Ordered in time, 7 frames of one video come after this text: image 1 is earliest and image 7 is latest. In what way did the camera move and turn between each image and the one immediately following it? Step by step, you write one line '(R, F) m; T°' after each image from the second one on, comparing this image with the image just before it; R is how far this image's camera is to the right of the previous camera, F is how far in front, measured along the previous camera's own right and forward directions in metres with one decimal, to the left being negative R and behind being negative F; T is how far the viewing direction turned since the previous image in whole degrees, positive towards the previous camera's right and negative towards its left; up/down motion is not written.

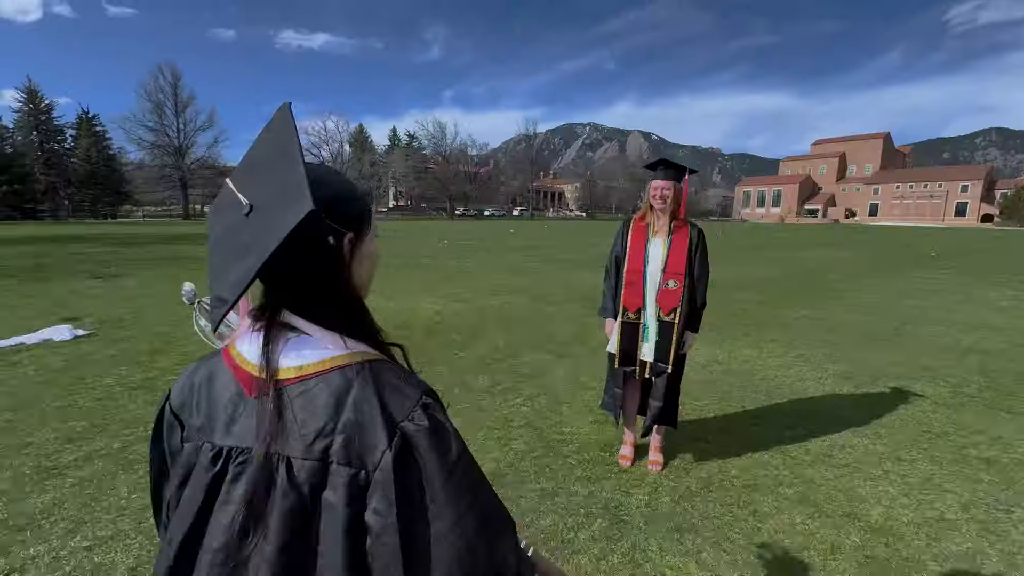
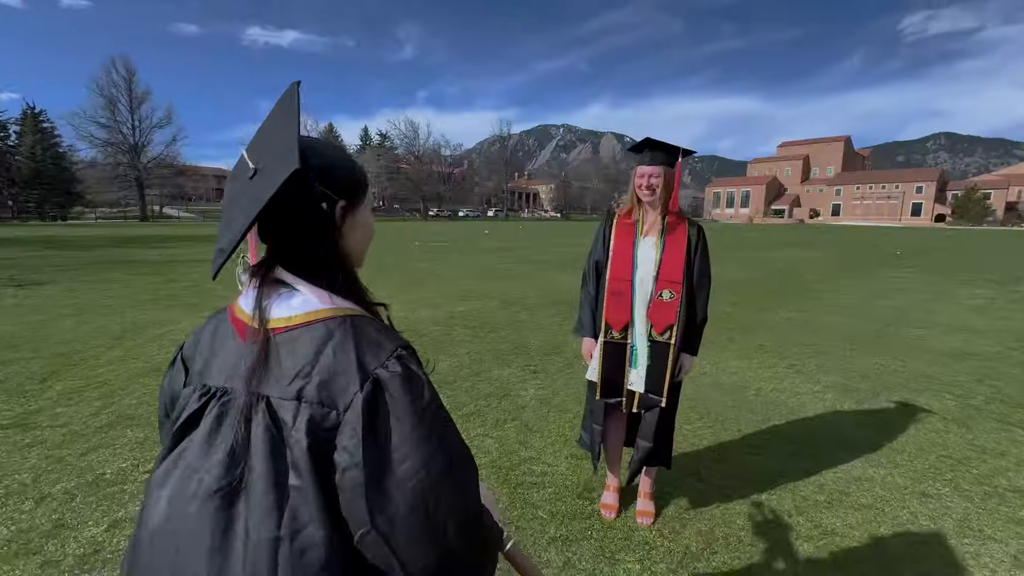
(+0.1, +0.7) m; +3°
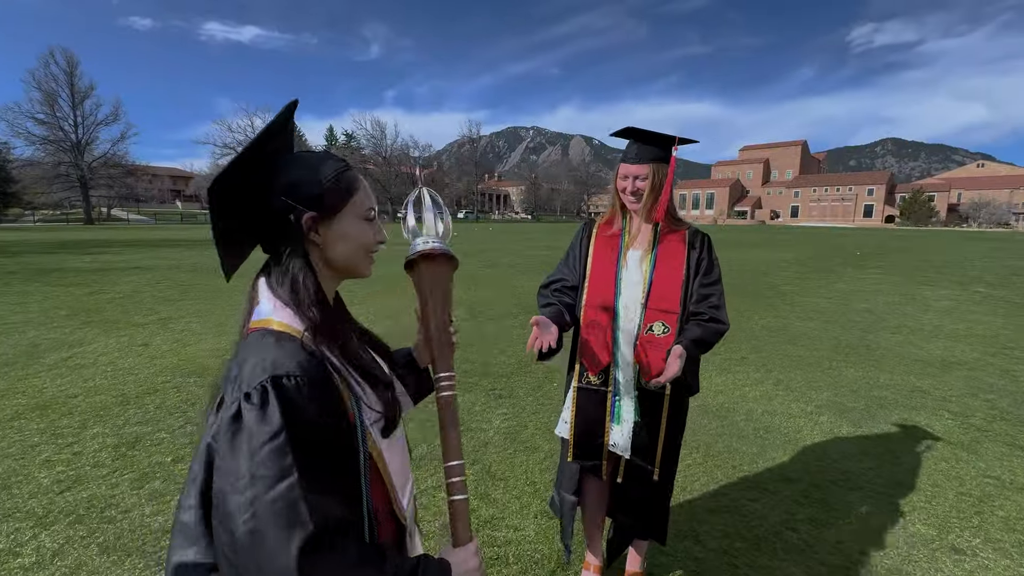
(+0.1, +0.6) m; +3°
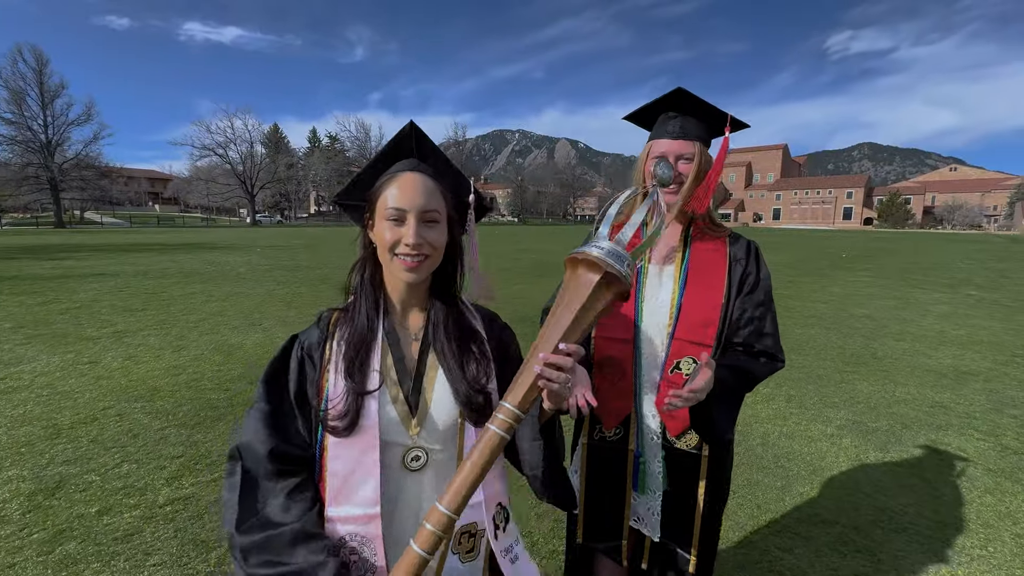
(0.0, +0.5) m; +2°
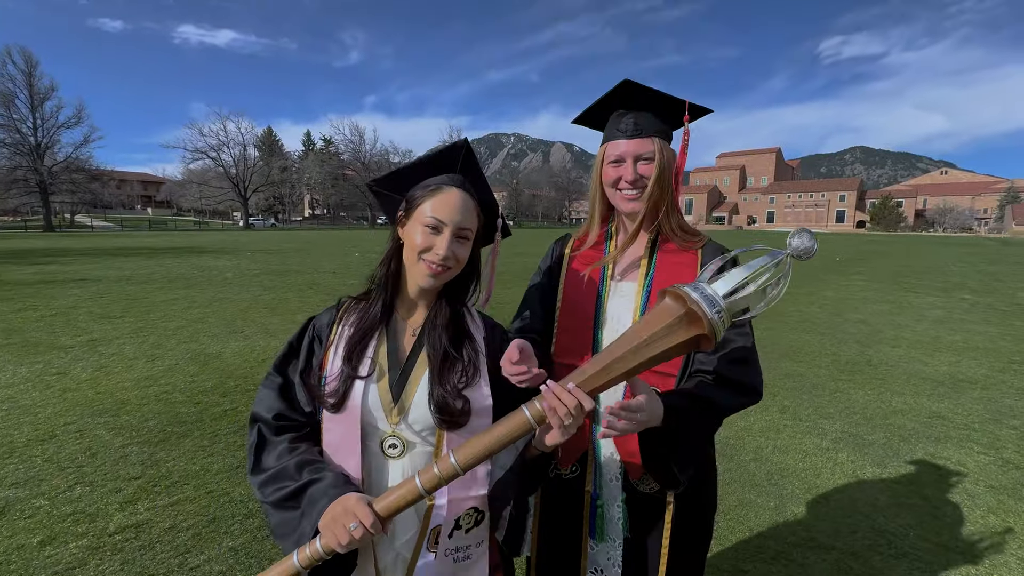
(+0.1, +0.2) m; +1°
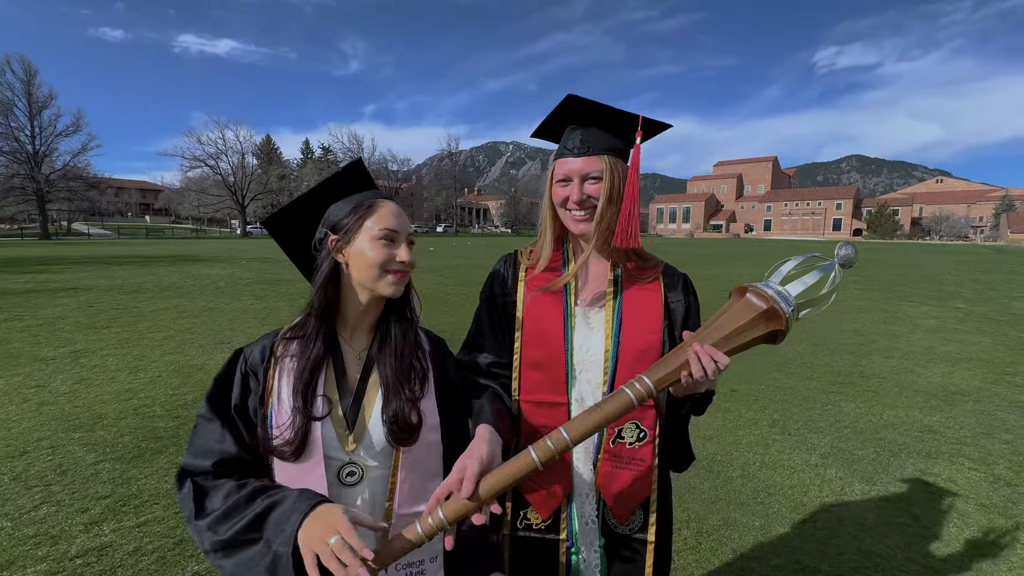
(+0.1, +0.1) m; 0°
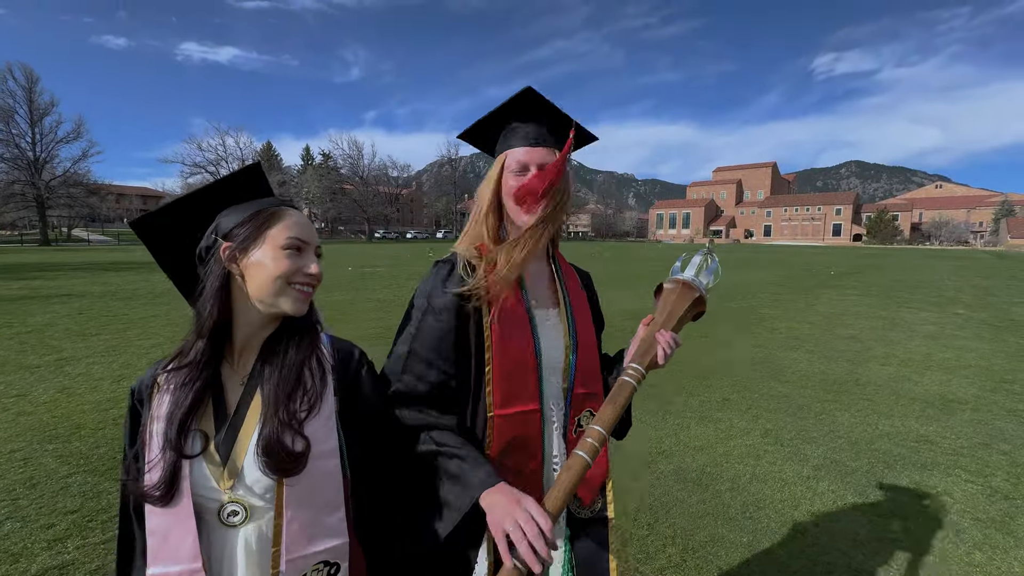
(+0.1, +0.1) m; 0°
